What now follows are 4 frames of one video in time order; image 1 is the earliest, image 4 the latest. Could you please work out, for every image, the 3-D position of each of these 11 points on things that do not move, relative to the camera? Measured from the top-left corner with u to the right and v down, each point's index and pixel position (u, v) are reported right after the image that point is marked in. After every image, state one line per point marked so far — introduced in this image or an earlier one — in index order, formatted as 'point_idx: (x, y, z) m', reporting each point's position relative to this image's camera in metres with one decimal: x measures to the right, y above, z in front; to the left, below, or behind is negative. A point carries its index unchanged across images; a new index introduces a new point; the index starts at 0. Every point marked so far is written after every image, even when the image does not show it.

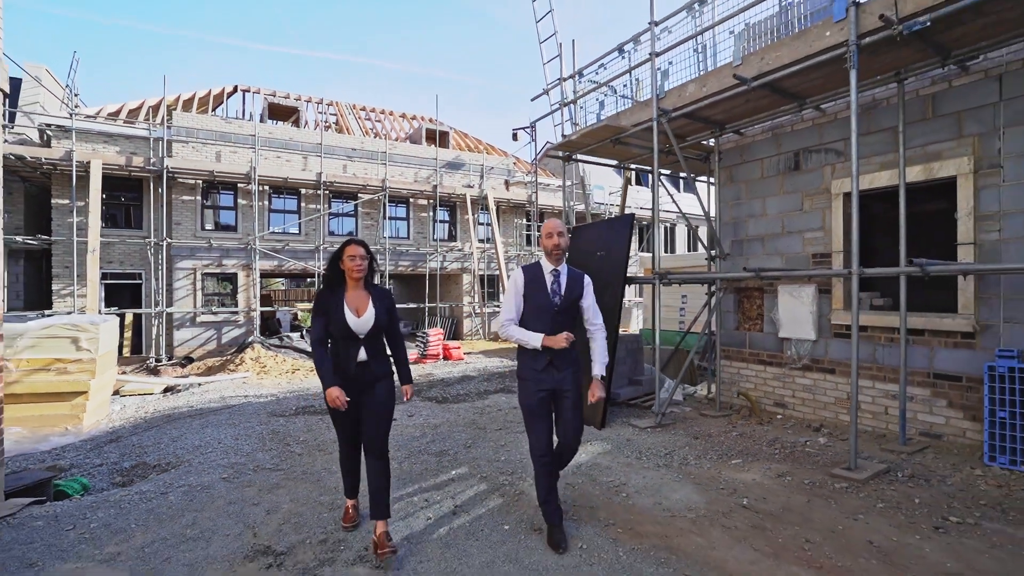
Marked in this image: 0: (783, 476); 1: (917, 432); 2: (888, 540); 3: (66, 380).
0: (+2.8, -1.9, +4.3) m
1: (+5.0, -1.8, +5.0) m
2: (+2.7, -1.8, +3.0) m
3: (-7.3, -1.5, +6.7) m
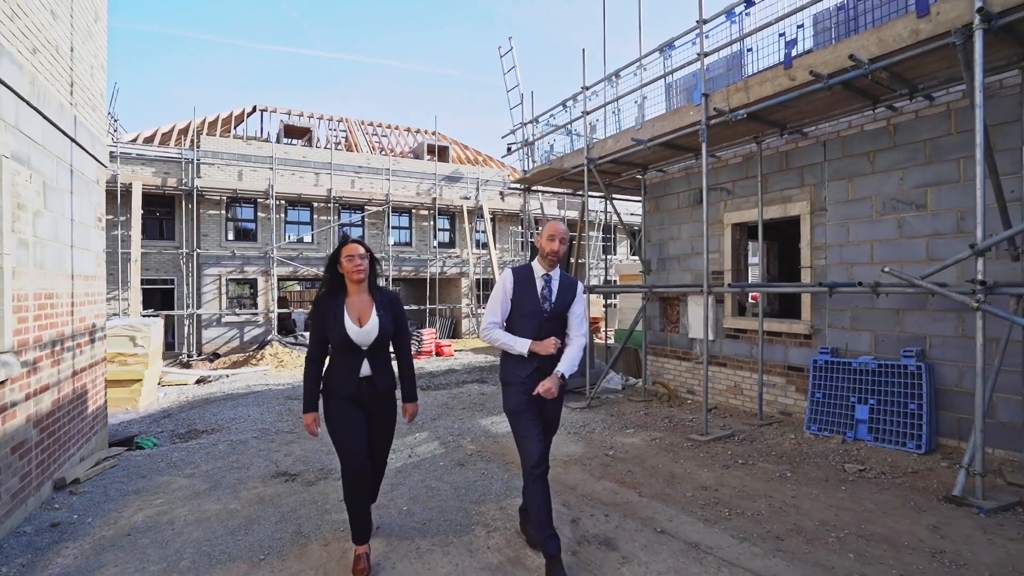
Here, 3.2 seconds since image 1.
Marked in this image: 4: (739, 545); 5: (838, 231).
0: (+2.1, -2.1, +5.9) m
1: (+4.2, -2.0, +6.6) m
2: (+1.9, -2.1, +4.6) m
3: (-8.0, -1.7, +8.6) m
4: (+1.7, -1.9, +3.0) m
5: (+4.7, +0.8, +5.9) m
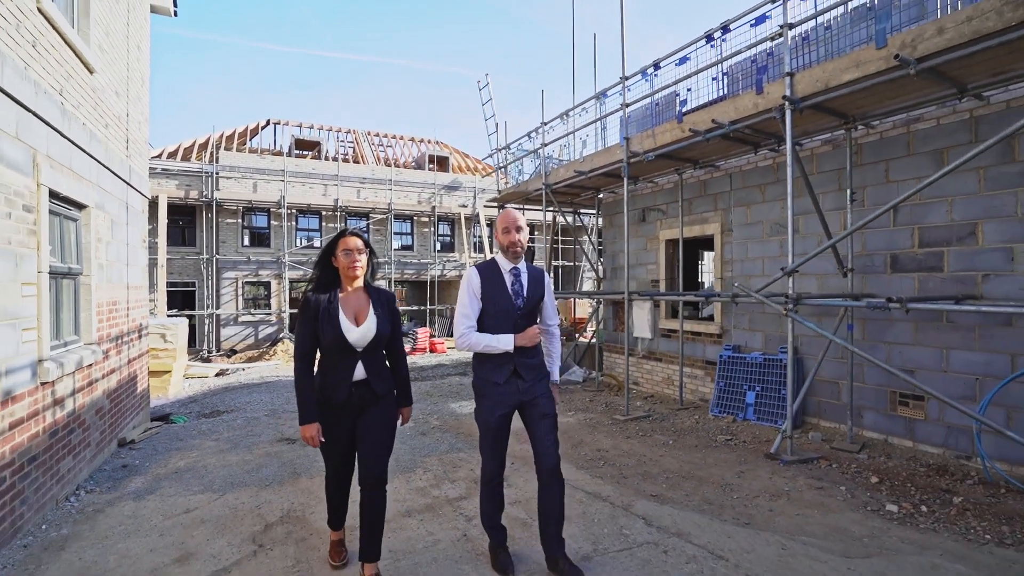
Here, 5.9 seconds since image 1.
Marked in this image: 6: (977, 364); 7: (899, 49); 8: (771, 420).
0: (+1.3, -2.3, +7.2) m
1: (+3.5, -2.1, +7.8) m
2: (+1.1, -2.2, +5.9) m
3: (-8.7, -1.8, +10.2) m
4: (+0.9, -2.0, +4.4) m
5: (+4.0, +0.7, +7.2) m
6: (+5.3, -0.9, +4.7) m
7: (+3.8, +2.3, +4.0) m
8: (+4.0, -2.0, +6.4) m
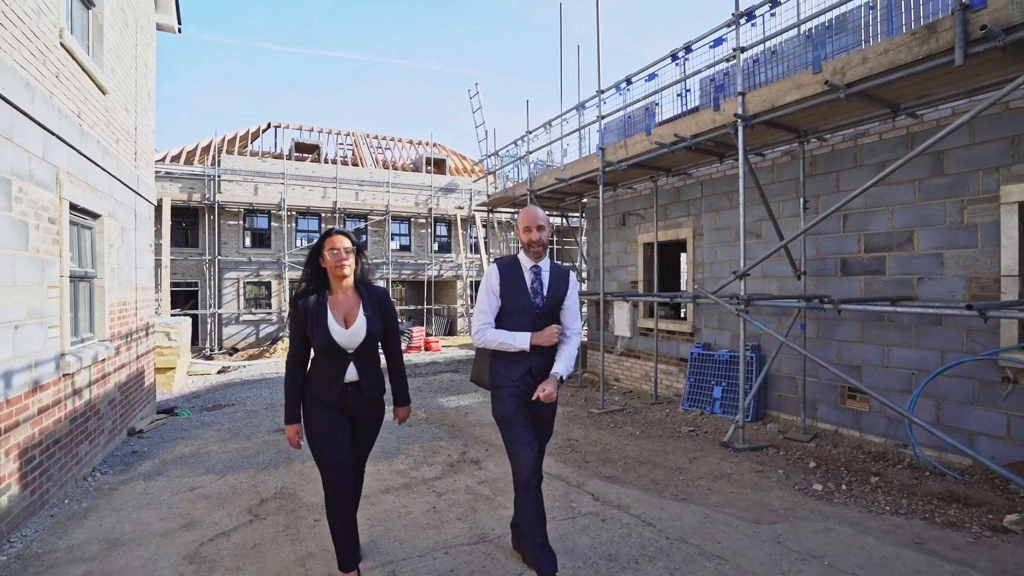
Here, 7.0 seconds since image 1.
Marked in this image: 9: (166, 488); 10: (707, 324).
0: (+1.0, -2.3, +7.7) m
1: (+3.2, -2.1, +8.3) m
2: (+0.8, -2.2, +6.4) m
3: (-9.0, -1.8, +10.7) m
4: (+0.5, -2.1, +4.8) m
5: (+3.7, +0.7, +7.6) m
6: (+5.0, -0.9, +5.2) m
7: (+3.5, +2.3, +4.5) m
8: (+3.7, -2.1, +6.8) m
9: (-3.7, -2.2, +4.4) m
10: (+3.6, -0.7, +7.7) m
